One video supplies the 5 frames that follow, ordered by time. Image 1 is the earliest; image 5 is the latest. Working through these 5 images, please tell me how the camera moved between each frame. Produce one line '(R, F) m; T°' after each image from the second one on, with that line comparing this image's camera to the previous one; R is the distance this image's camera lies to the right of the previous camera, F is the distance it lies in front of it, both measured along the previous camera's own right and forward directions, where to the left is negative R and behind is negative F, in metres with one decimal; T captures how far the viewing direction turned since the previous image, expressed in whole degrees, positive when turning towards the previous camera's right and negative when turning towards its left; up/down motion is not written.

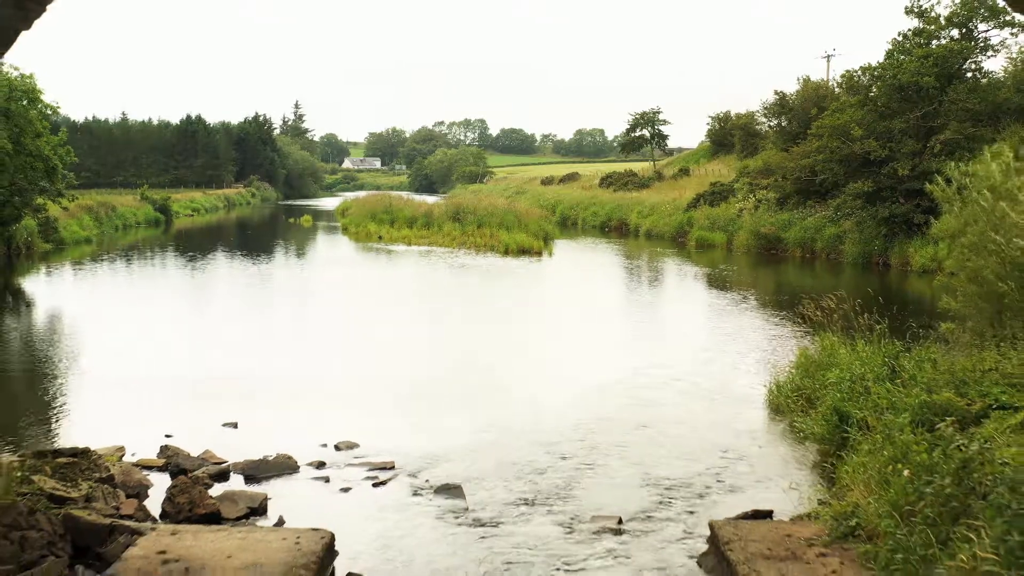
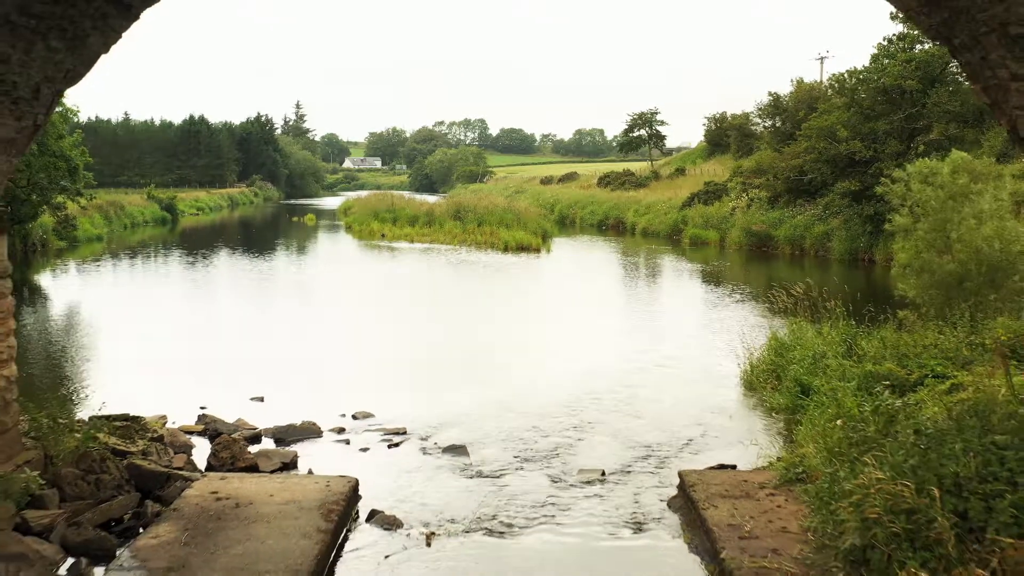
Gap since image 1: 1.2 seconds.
(0.0, -0.8) m; 0°
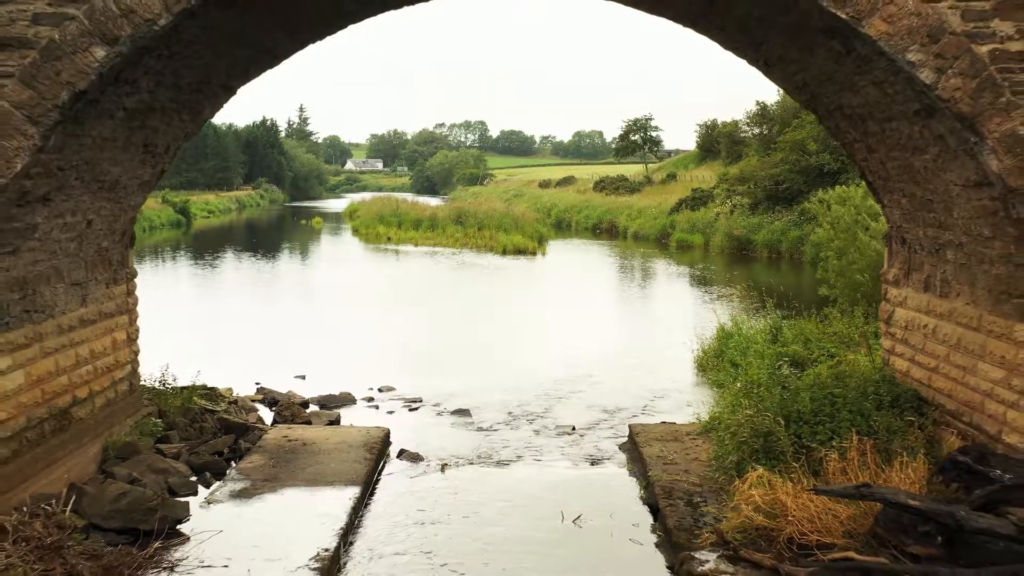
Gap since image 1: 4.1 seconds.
(+0.1, -2.0) m; 0°
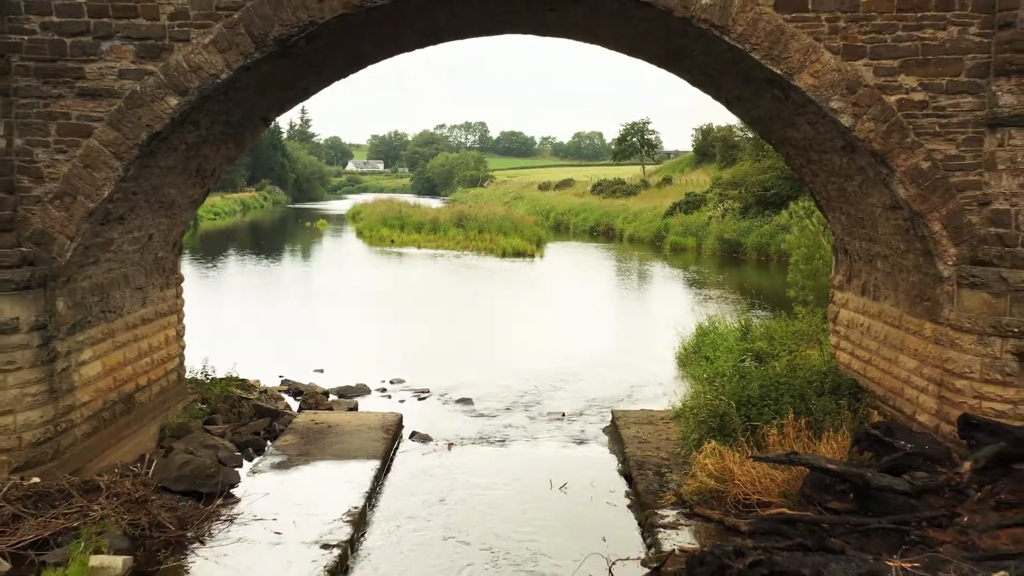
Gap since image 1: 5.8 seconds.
(0.0, -1.1) m; 0°
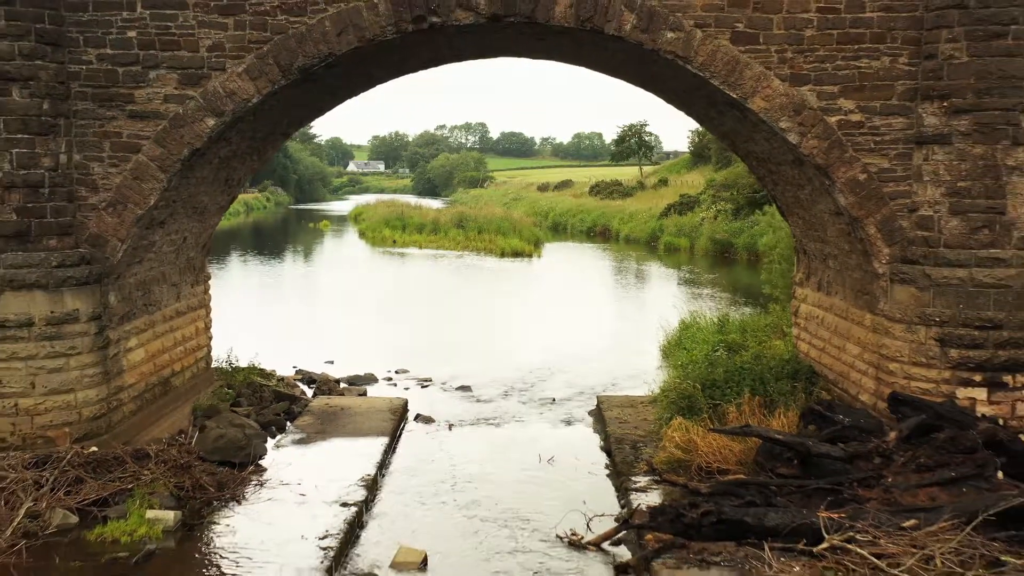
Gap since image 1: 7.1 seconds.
(+0.1, -0.9) m; 0°
